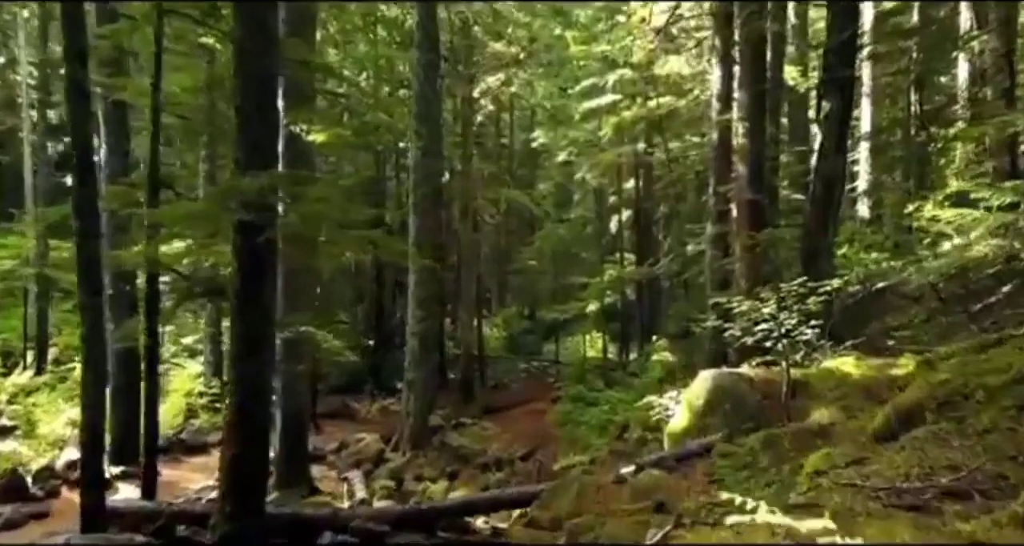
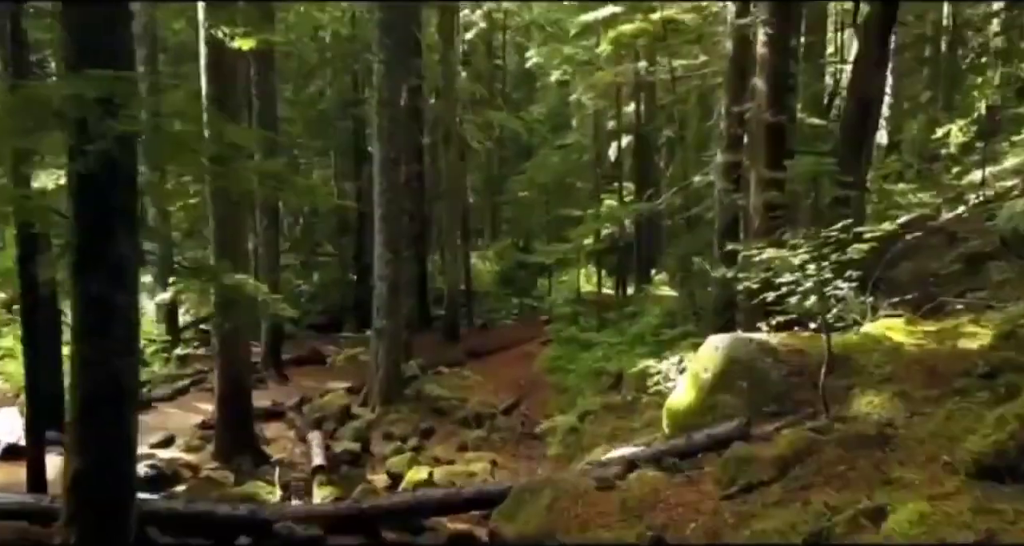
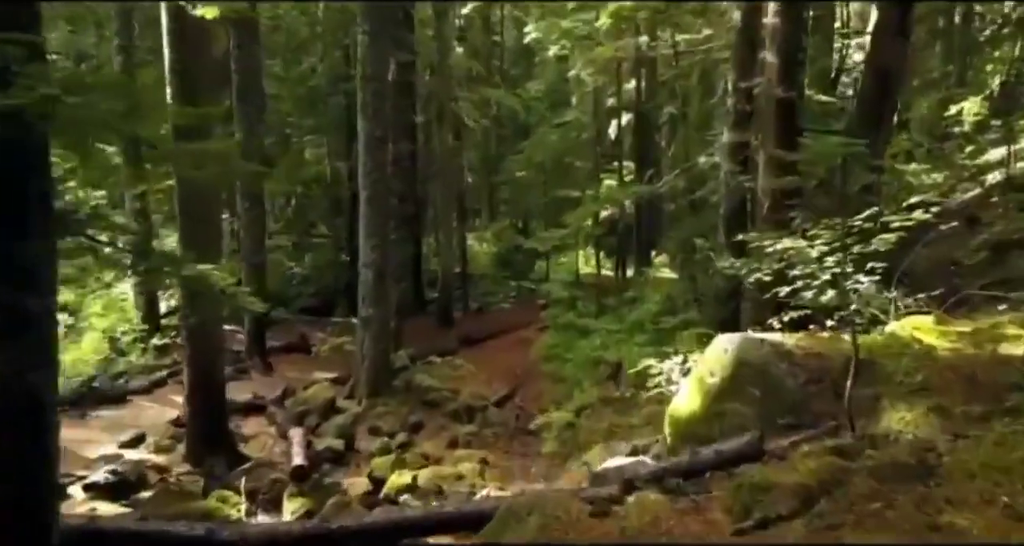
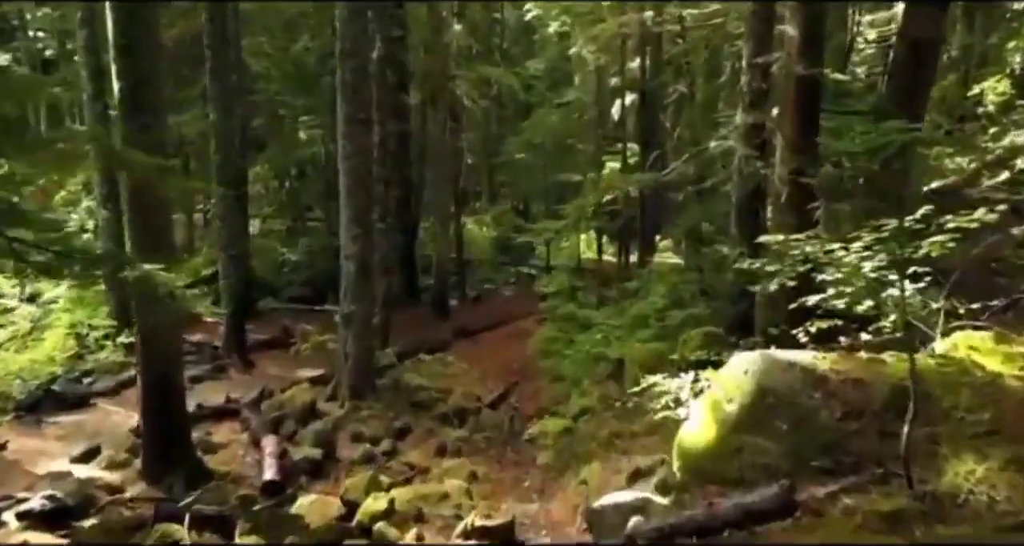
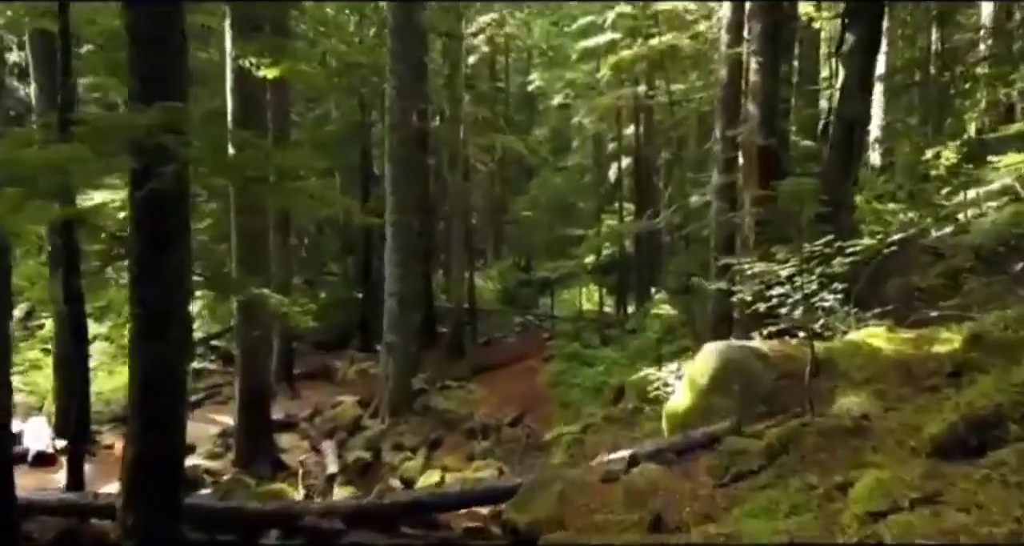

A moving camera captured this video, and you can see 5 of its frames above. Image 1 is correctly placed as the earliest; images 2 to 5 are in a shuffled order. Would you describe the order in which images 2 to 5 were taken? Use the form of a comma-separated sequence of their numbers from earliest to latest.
5, 2, 3, 4
